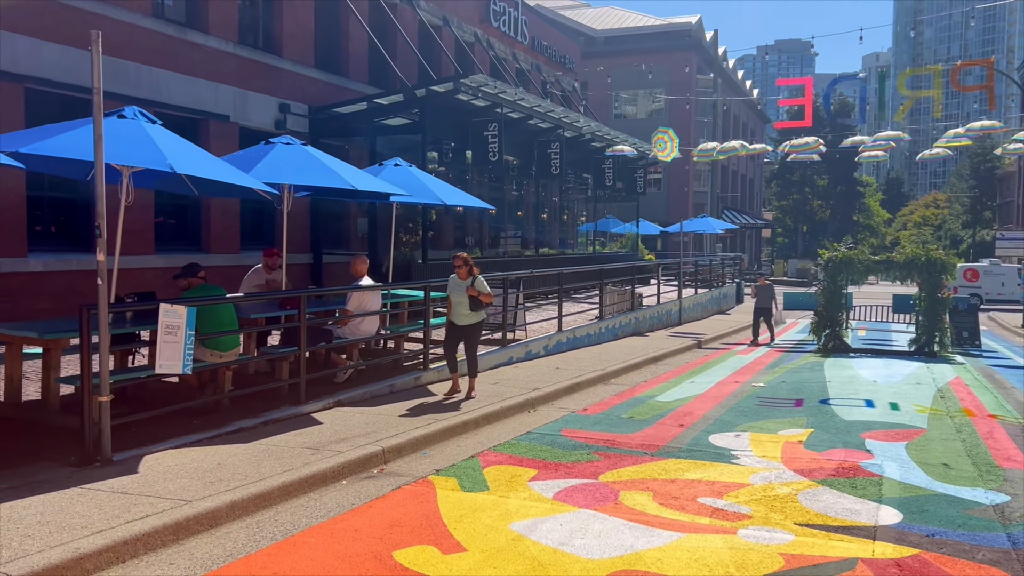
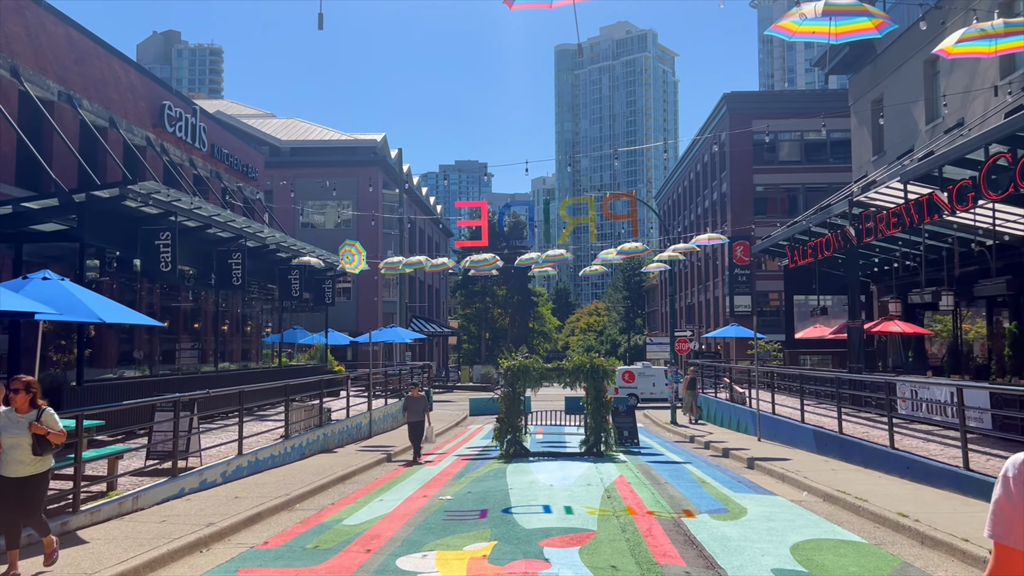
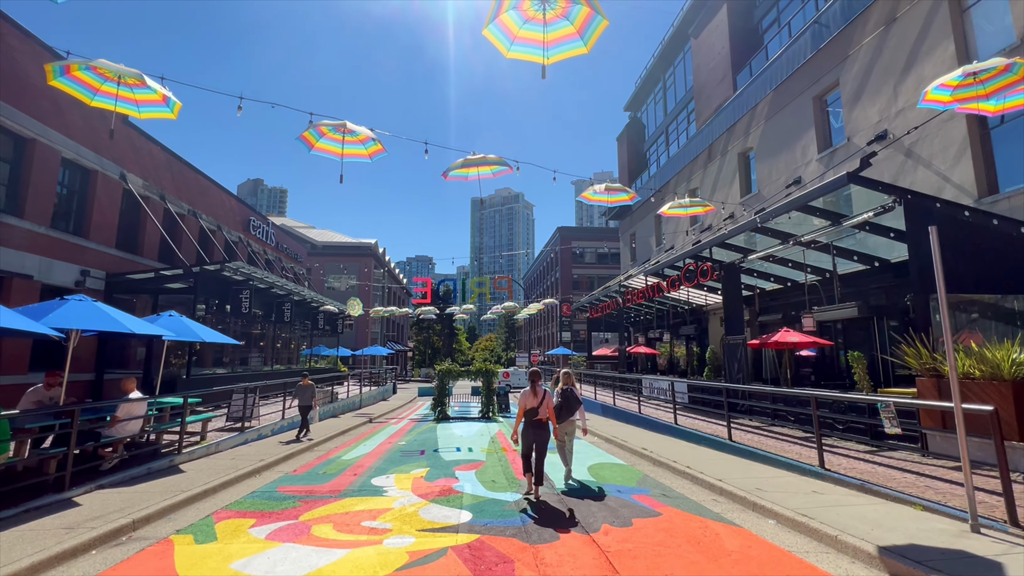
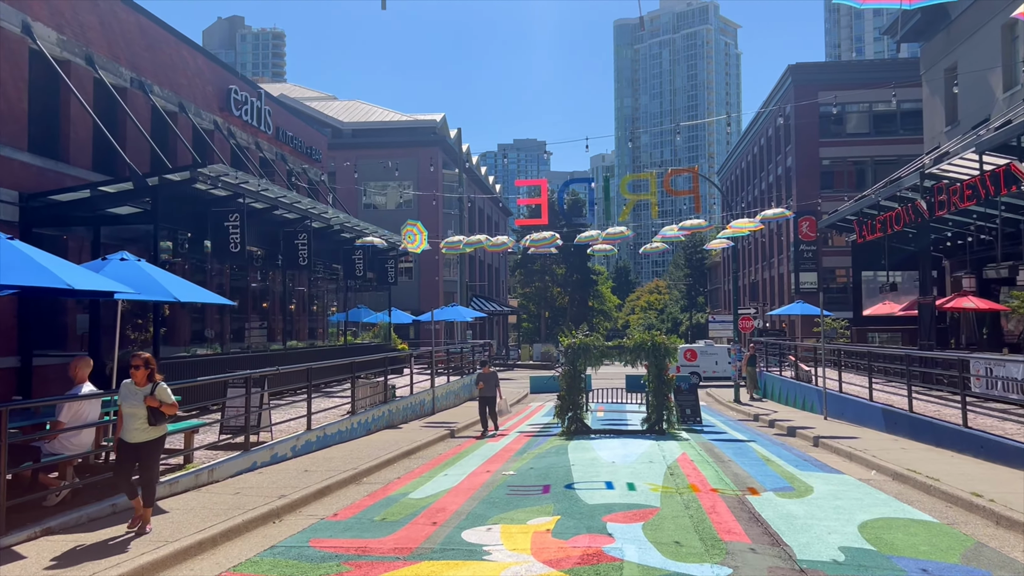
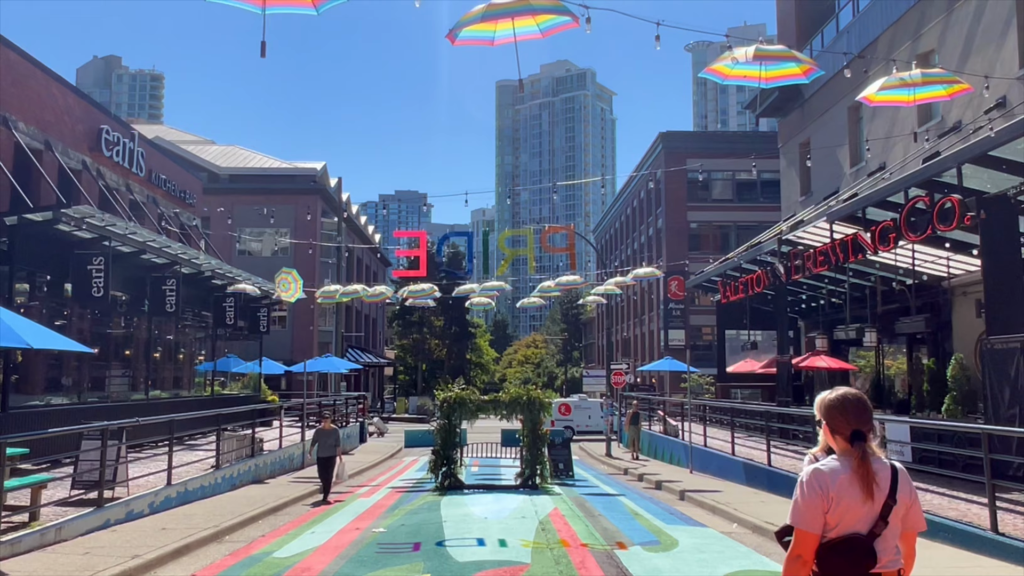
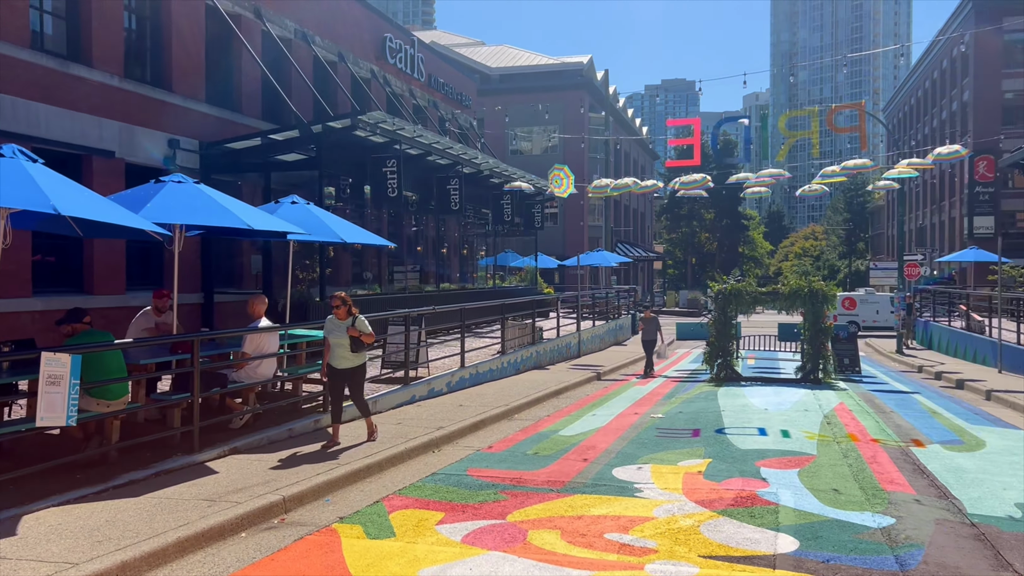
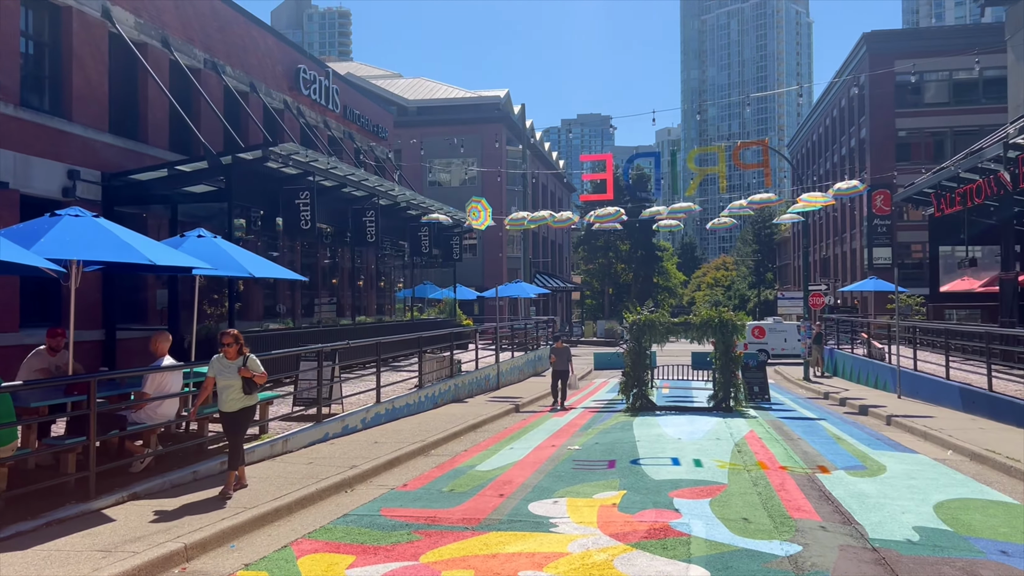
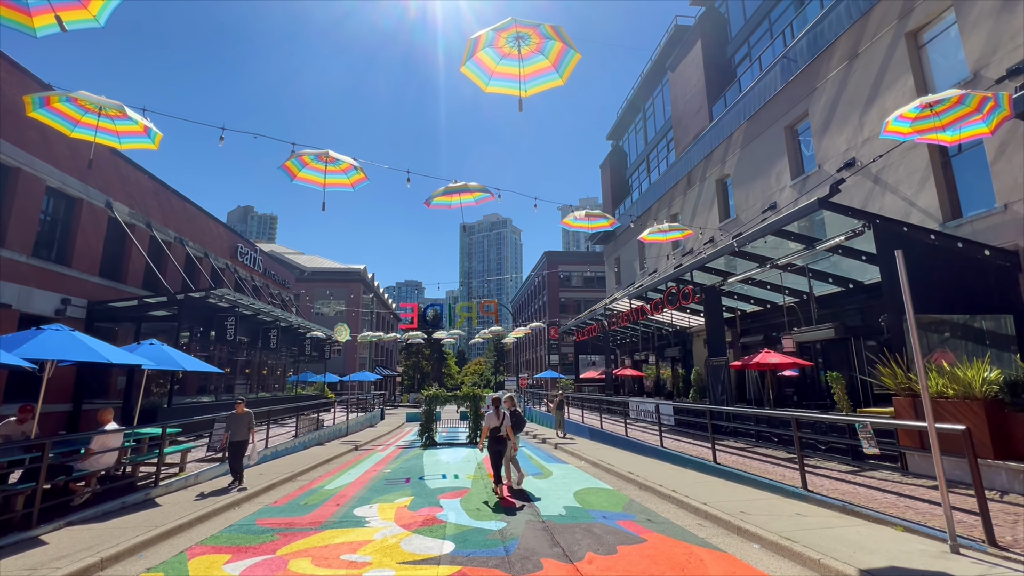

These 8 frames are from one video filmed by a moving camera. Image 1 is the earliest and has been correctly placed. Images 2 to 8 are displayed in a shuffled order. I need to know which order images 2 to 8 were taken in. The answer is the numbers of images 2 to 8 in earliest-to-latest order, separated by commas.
6, 7, 4, 2, 5, 3, 8
